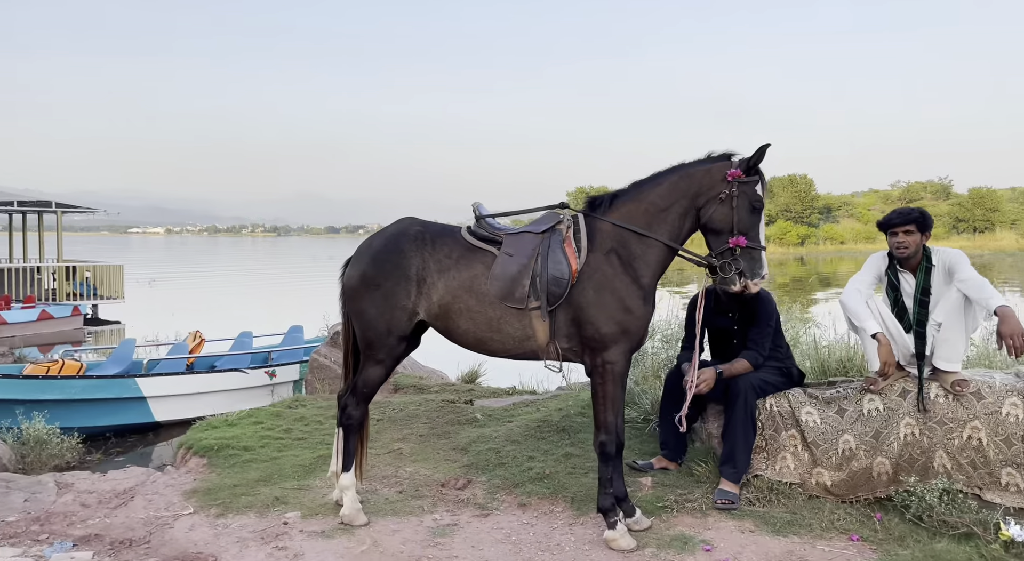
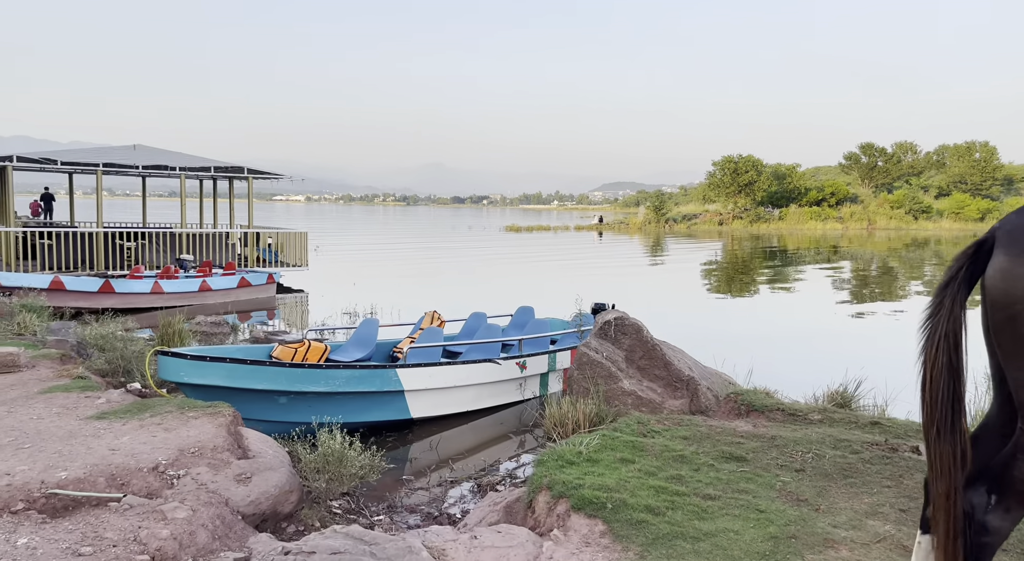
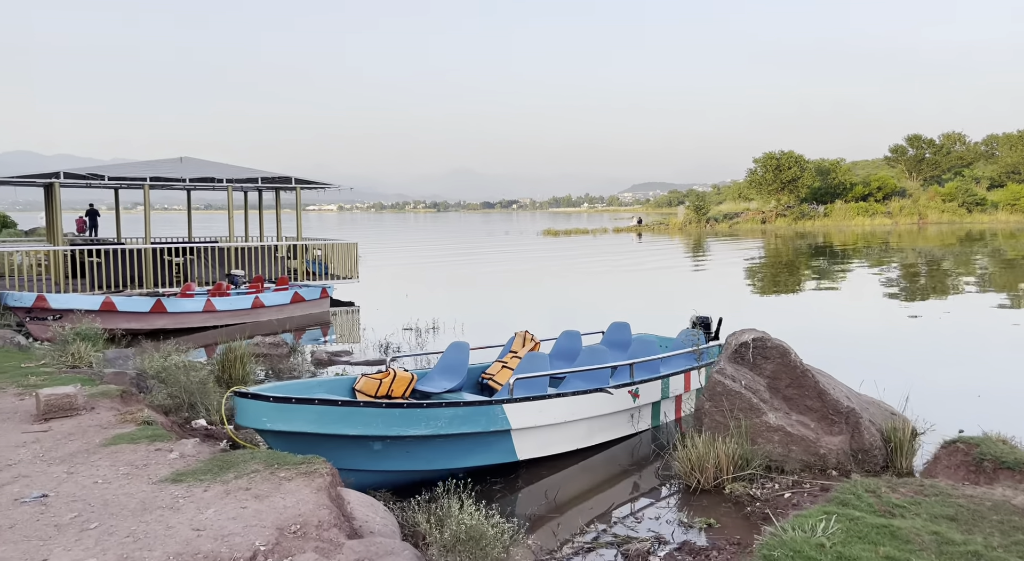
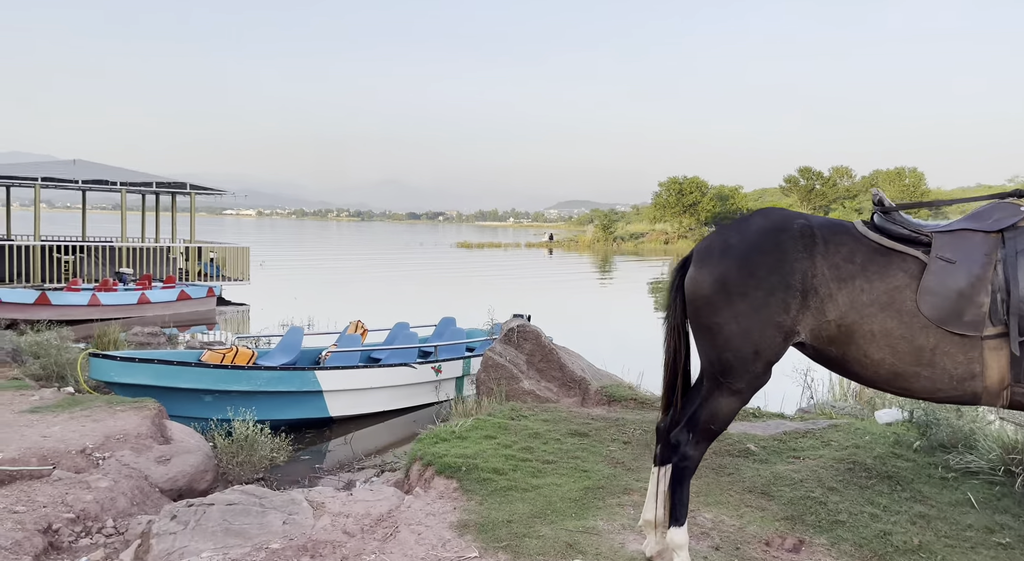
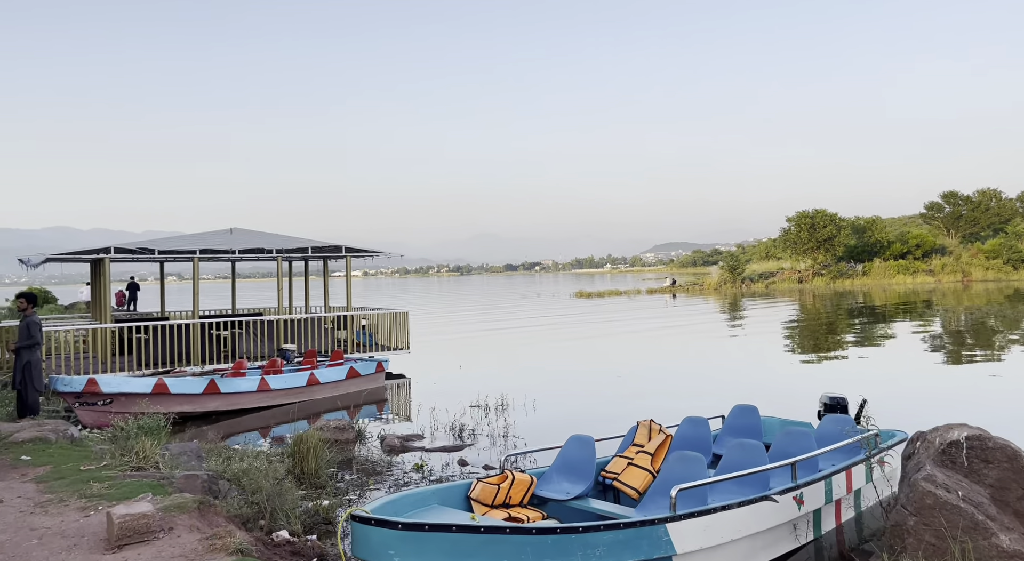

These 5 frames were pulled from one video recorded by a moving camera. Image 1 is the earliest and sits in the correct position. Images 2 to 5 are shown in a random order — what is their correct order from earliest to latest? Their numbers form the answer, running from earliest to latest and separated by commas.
4, 2, 3, 5
